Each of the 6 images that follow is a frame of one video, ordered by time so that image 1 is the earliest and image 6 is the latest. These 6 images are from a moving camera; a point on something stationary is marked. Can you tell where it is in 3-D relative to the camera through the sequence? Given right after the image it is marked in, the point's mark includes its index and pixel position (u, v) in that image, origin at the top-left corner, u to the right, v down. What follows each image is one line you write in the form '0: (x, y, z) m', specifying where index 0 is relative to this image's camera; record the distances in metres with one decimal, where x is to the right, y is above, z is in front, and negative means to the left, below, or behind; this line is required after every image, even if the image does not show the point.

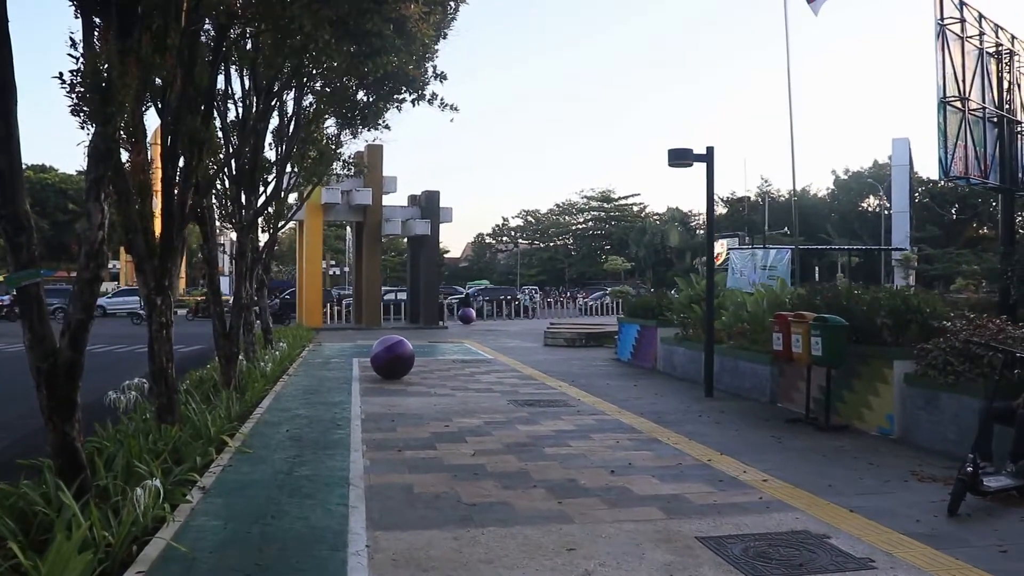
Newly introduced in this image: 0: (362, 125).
0: (-2.9, +3.2, +17.7) m
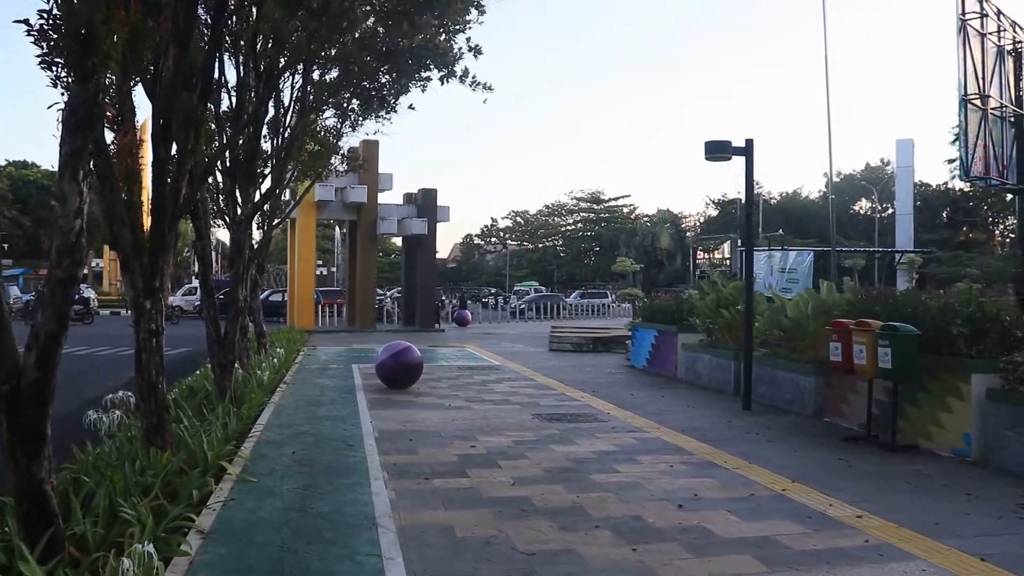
0: (-2.7, +3.2, +16.6) m
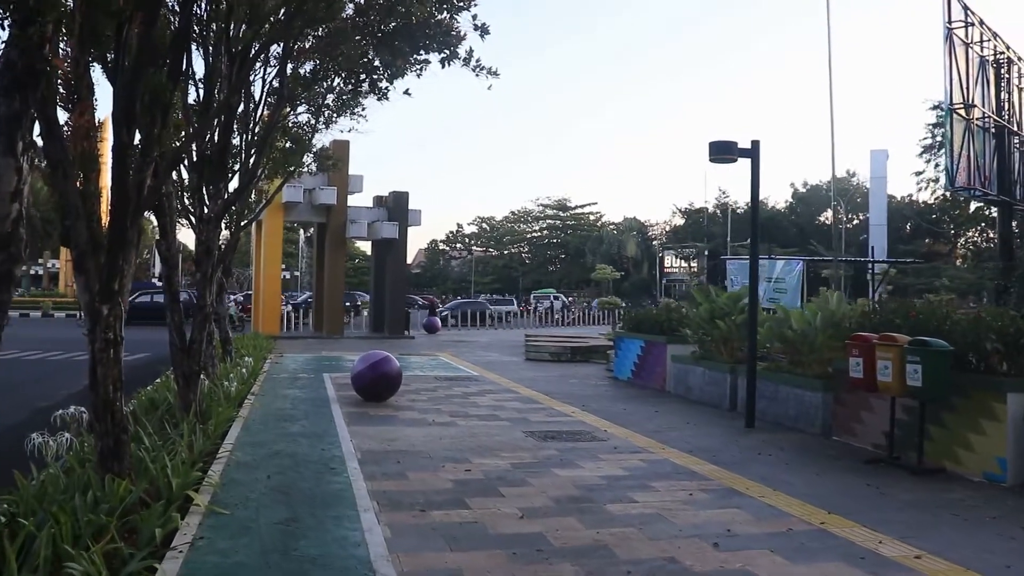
0: (-3.0, +3.1, +15.7) m
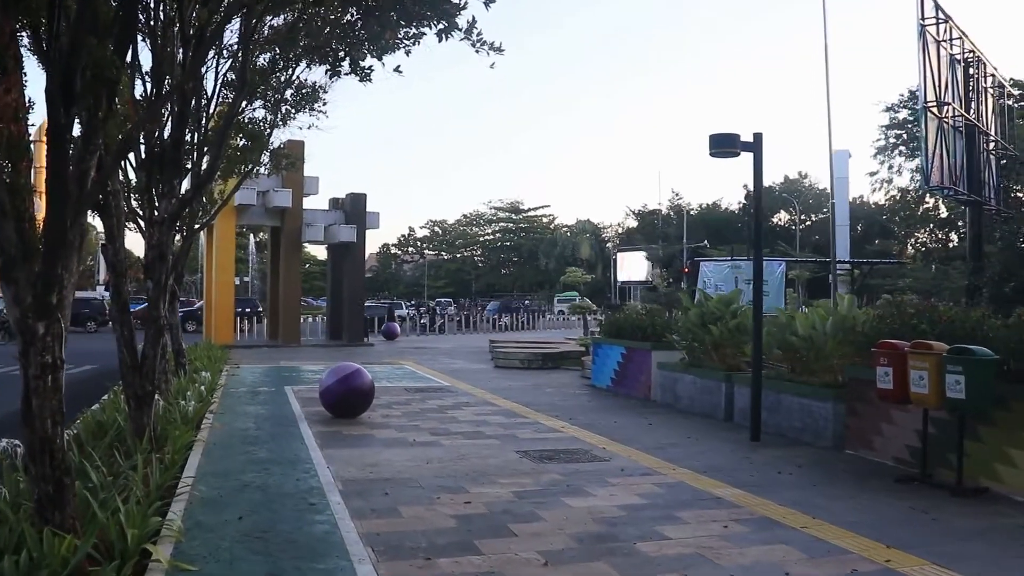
0: (-3.5, +3.0, +14.7) m
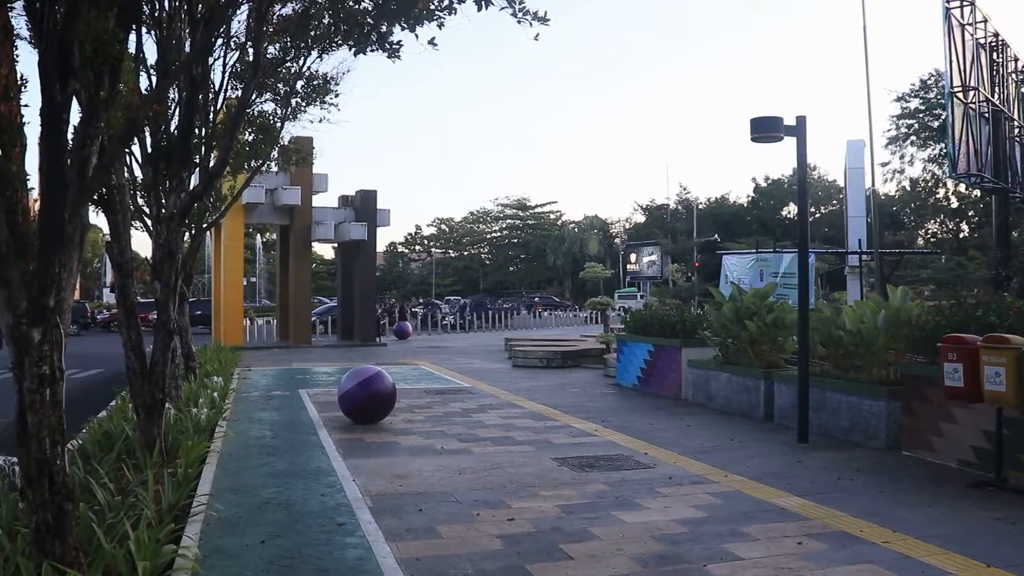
0: (-3.2, +3.0, +14.1) m
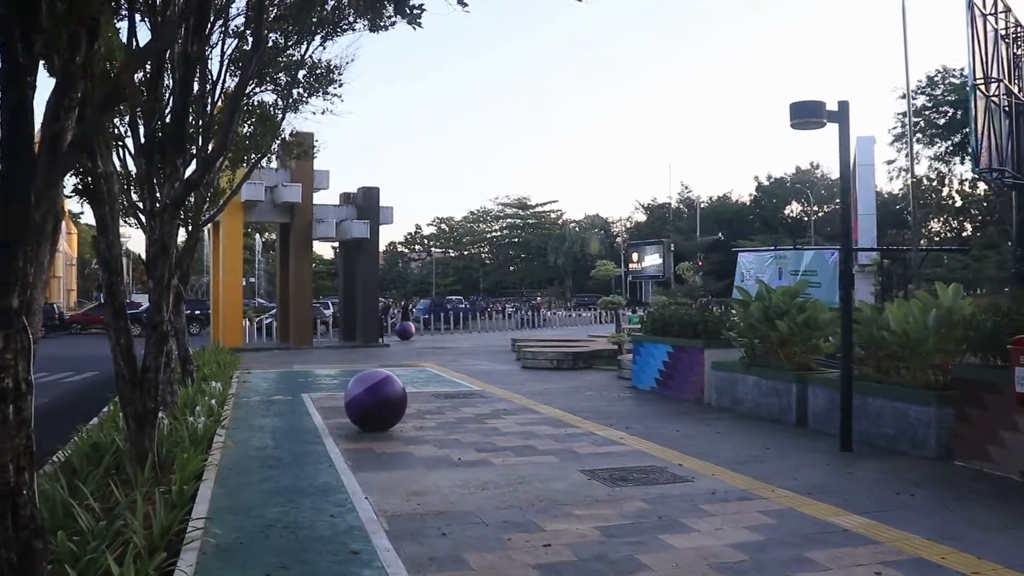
0: (-3.0, +3.0, +13.4) m
